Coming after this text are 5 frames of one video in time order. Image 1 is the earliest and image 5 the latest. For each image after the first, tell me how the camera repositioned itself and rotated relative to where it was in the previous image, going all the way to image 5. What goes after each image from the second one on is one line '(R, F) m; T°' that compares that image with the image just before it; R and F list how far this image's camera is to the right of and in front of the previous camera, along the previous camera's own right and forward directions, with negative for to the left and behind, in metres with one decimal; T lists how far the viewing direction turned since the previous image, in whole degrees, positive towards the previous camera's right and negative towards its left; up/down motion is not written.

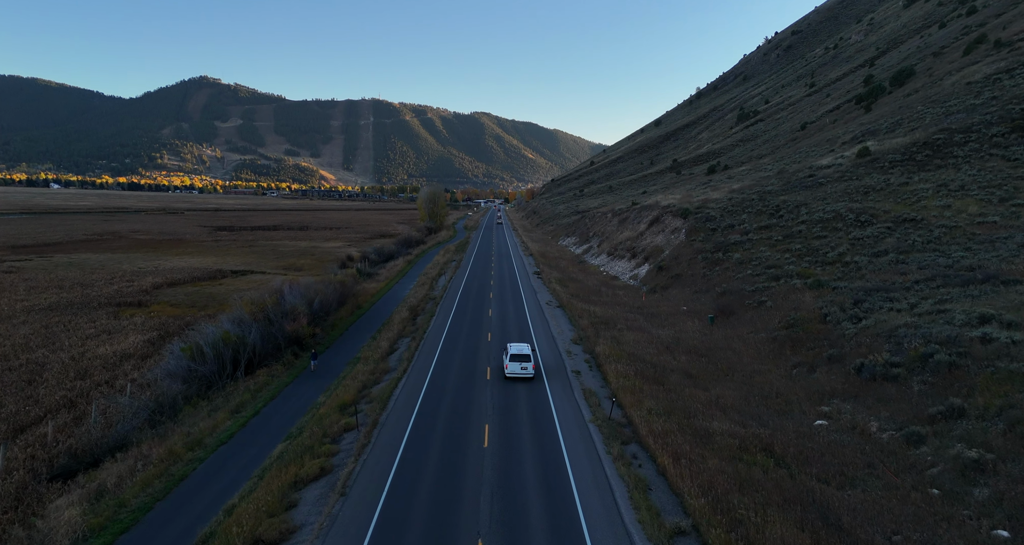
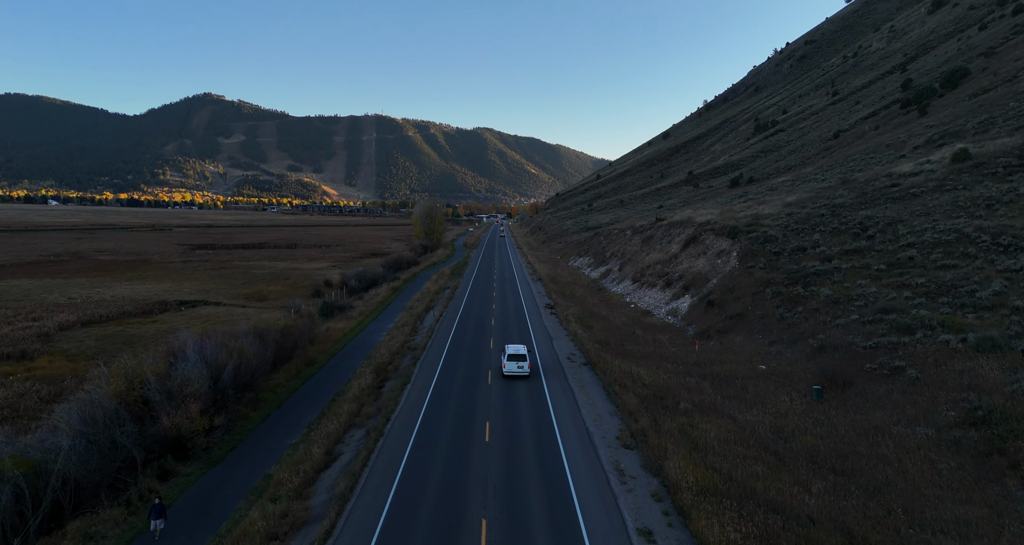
(-0.3, +10.9) m; 0°
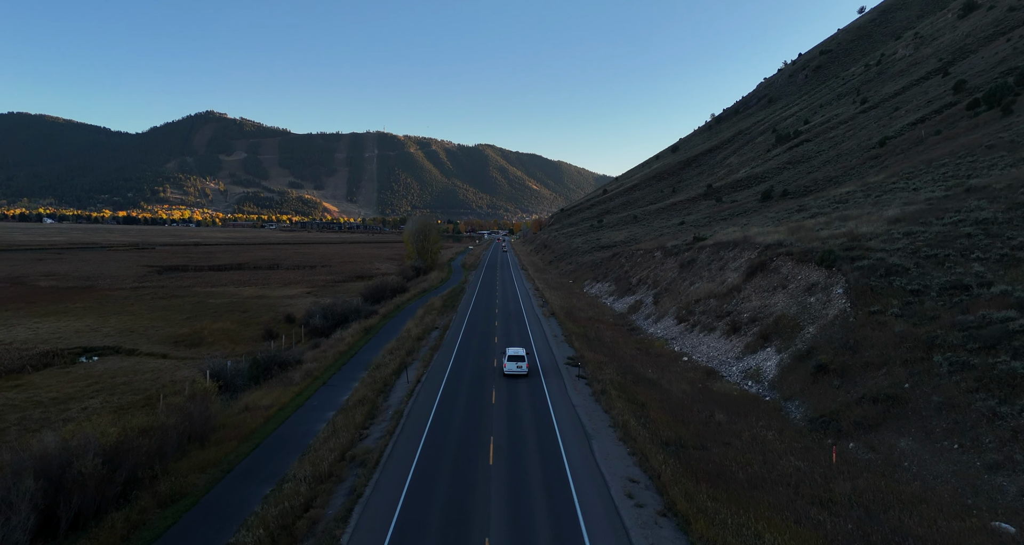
(-0.4, +12.8) m; 0°
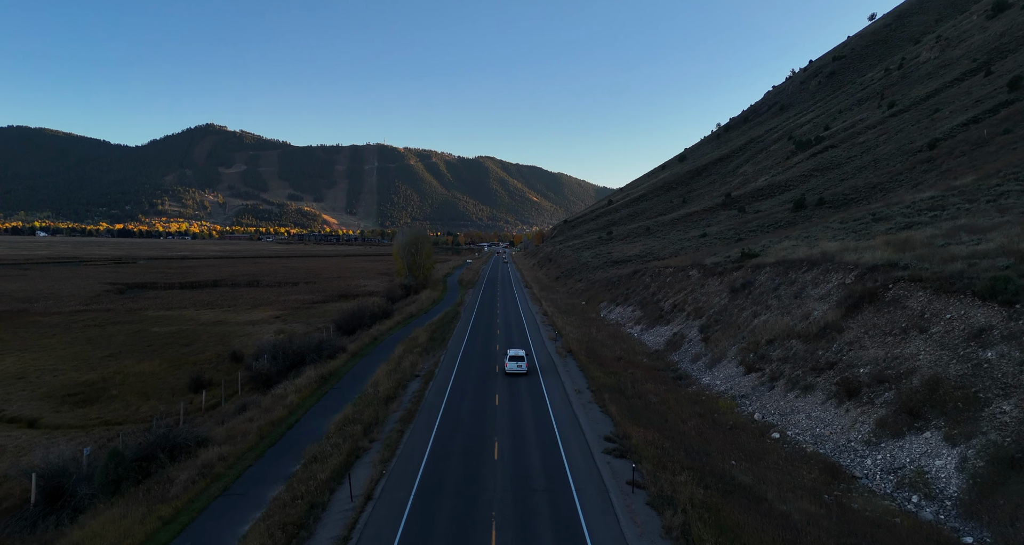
(-0.3, +11.2) m; 0°
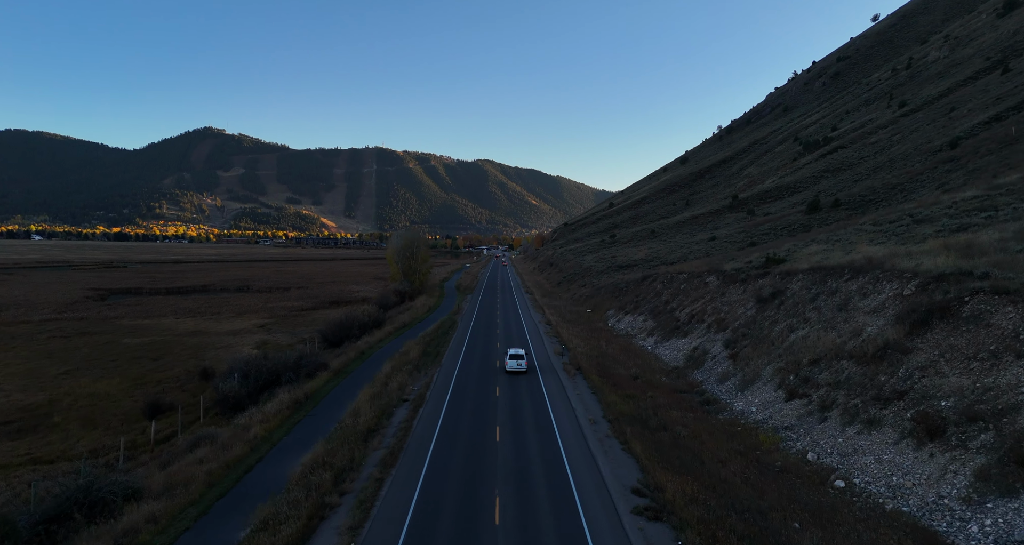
(-0.2, +4.4) m; 0°
